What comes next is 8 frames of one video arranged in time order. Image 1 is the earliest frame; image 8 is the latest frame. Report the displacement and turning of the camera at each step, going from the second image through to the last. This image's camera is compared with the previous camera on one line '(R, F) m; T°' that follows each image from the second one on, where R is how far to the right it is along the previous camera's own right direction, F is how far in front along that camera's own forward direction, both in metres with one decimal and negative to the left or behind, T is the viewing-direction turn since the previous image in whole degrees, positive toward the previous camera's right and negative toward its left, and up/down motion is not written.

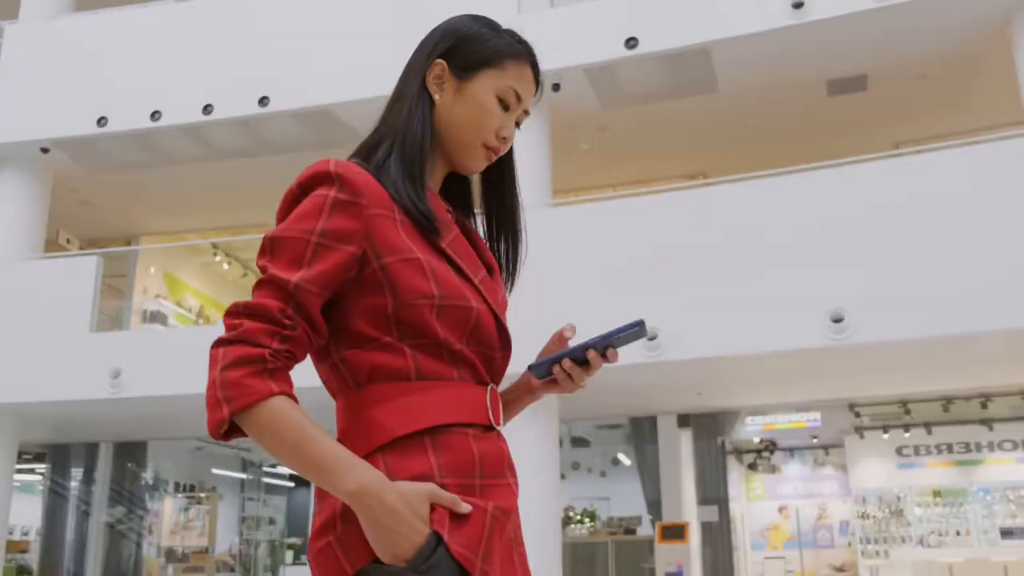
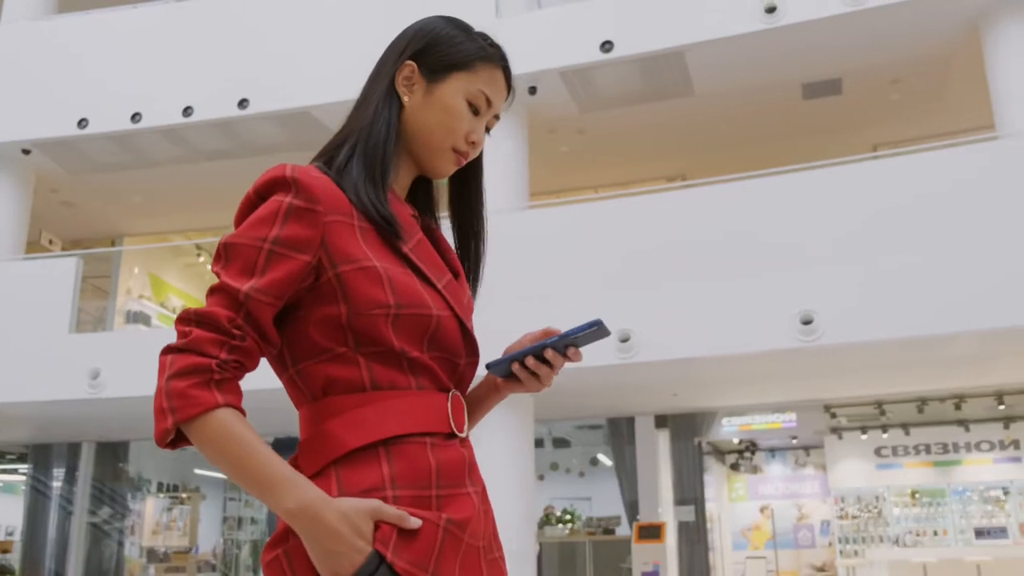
(+0.2, -0.1) m; 0°
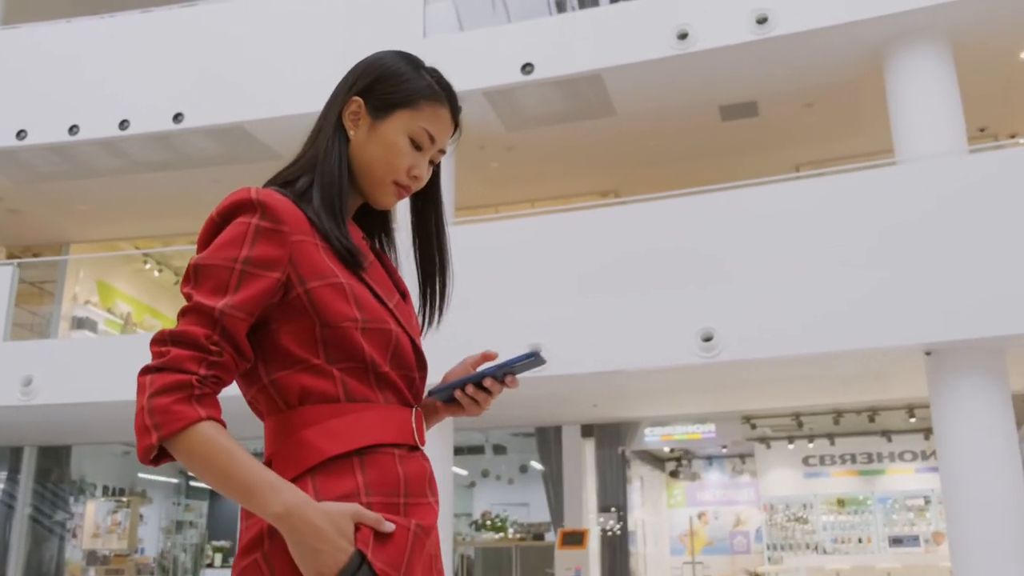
(+0.5, -0.2) m; +1°
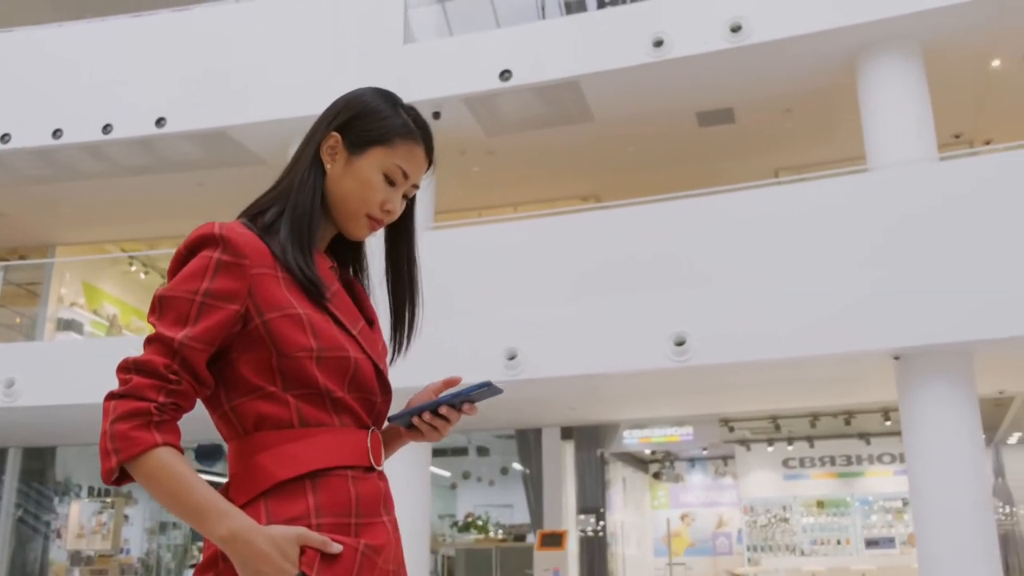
(+0.2, -0.1) m; 0°
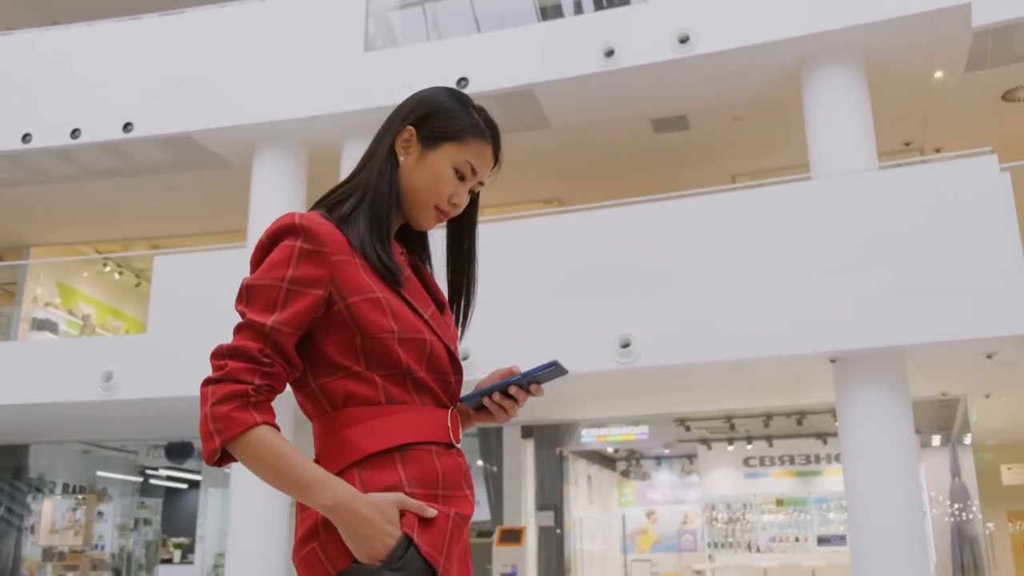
(+0.3, -0.2) m; 0°
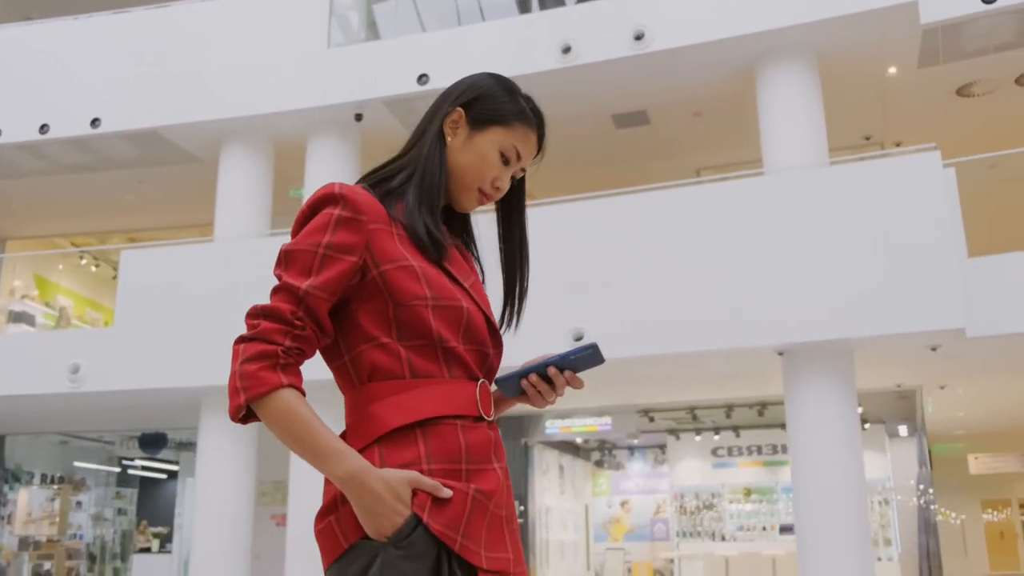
(+0.3, -0.1) m; 0°
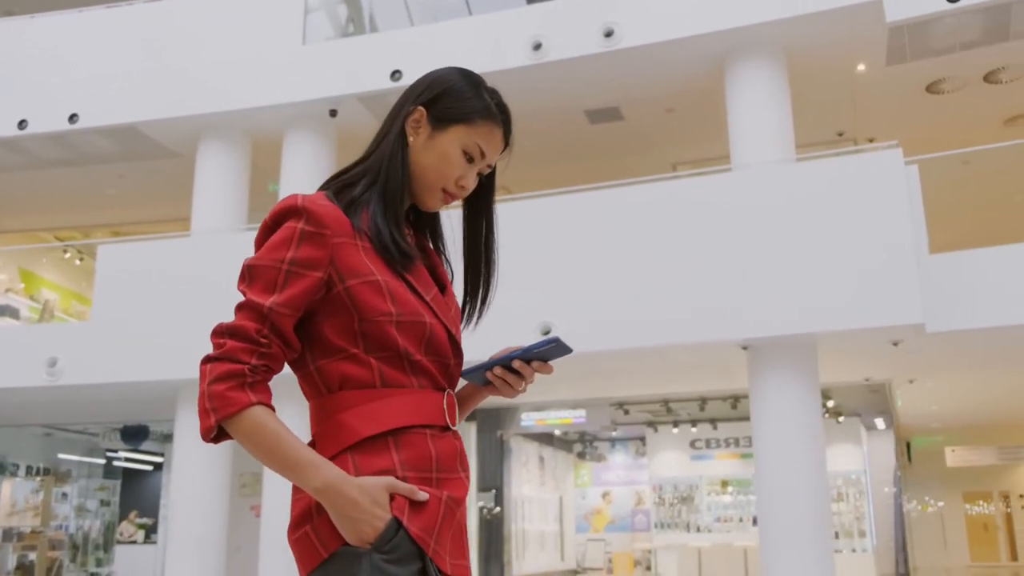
(+0.2, -0.1) m; 0°
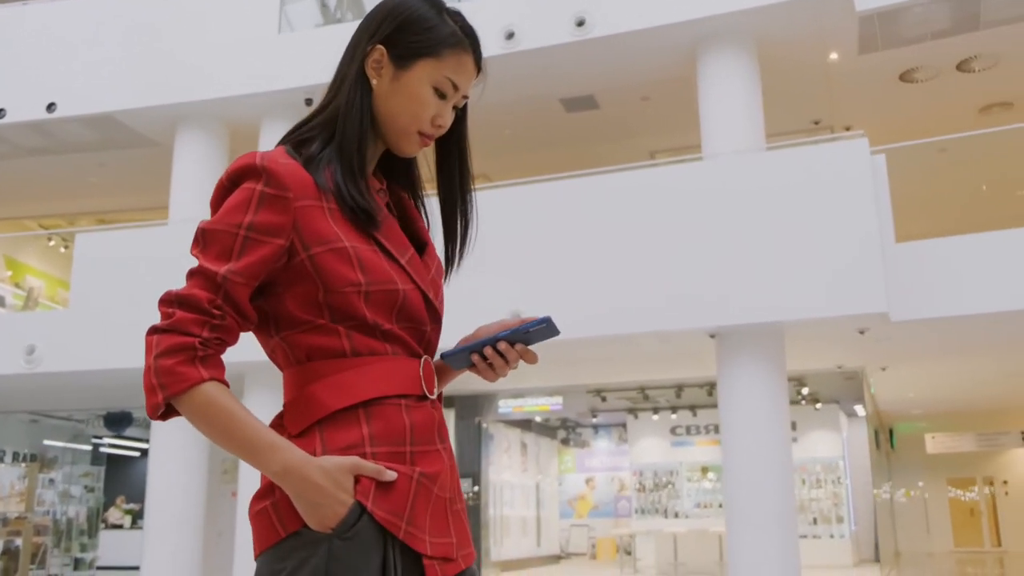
(+0.2, -0.1) m; 0°
